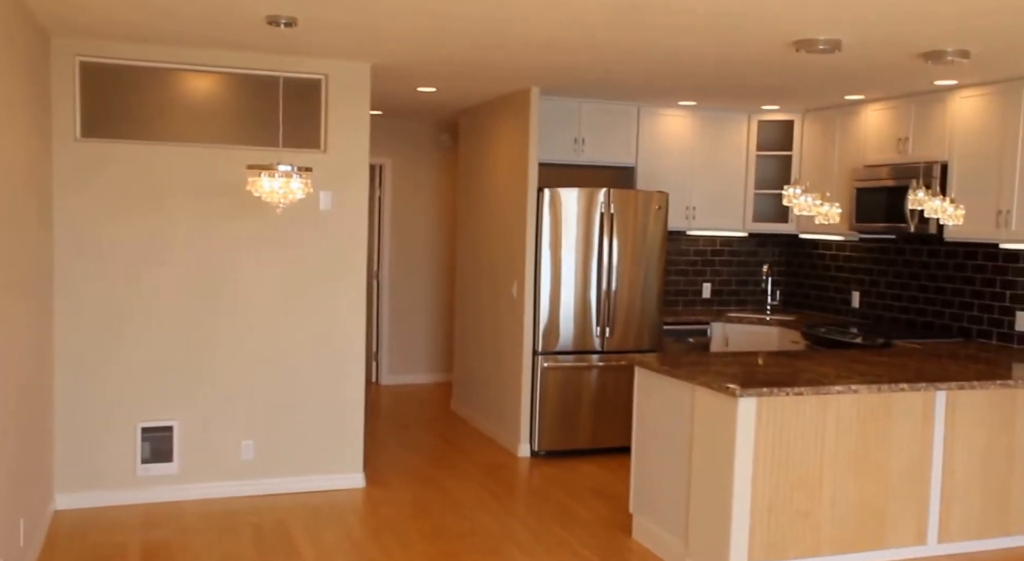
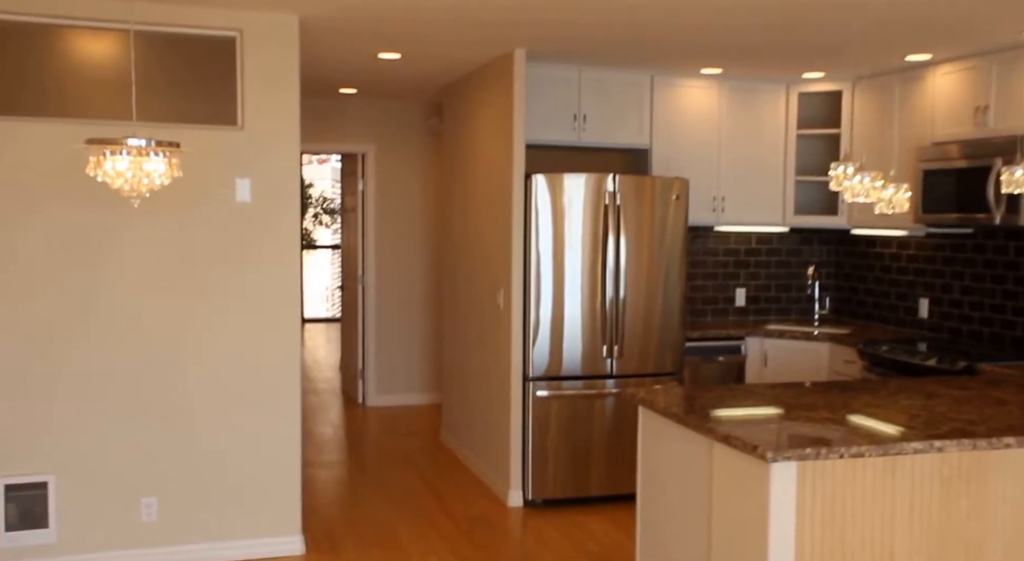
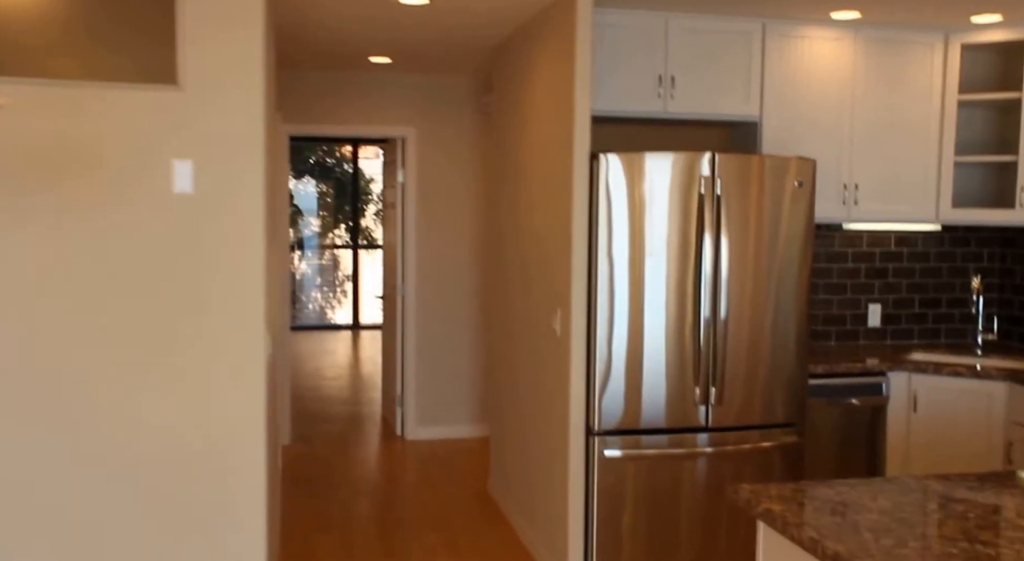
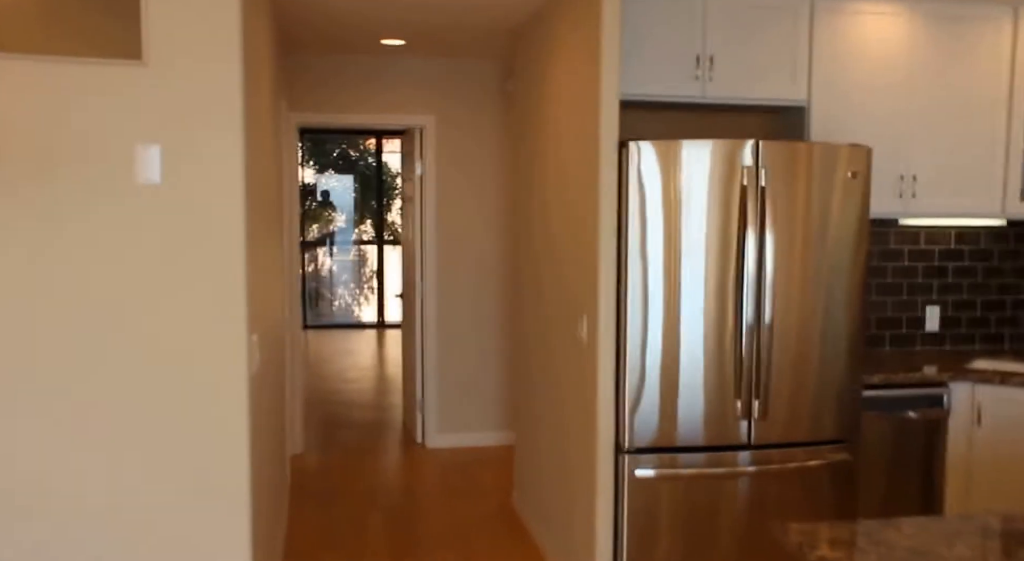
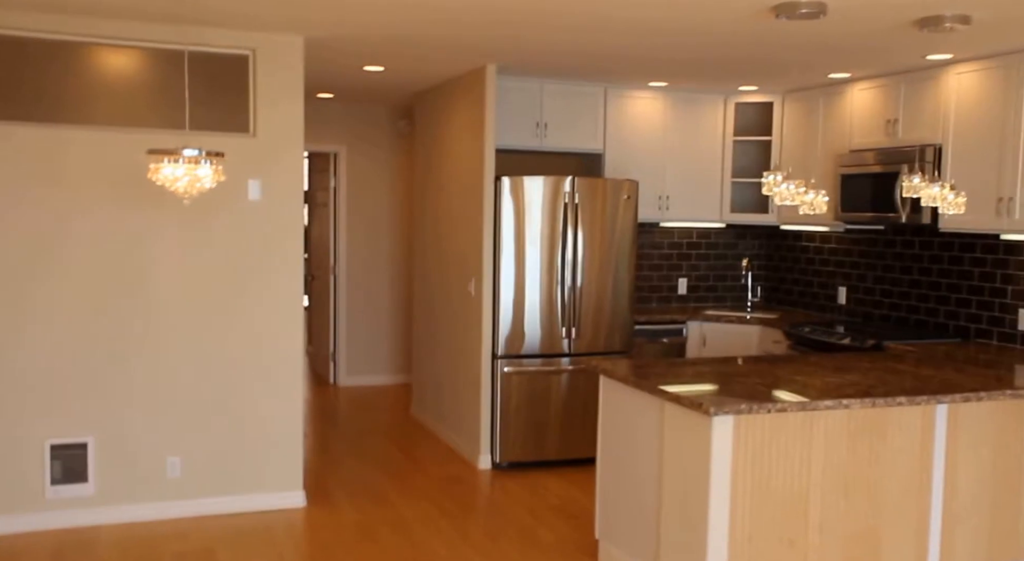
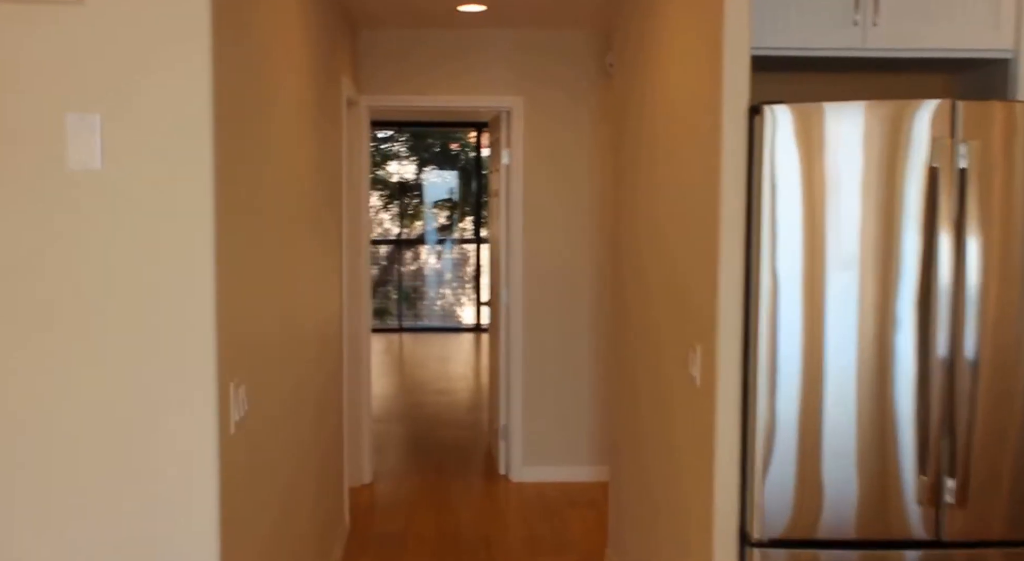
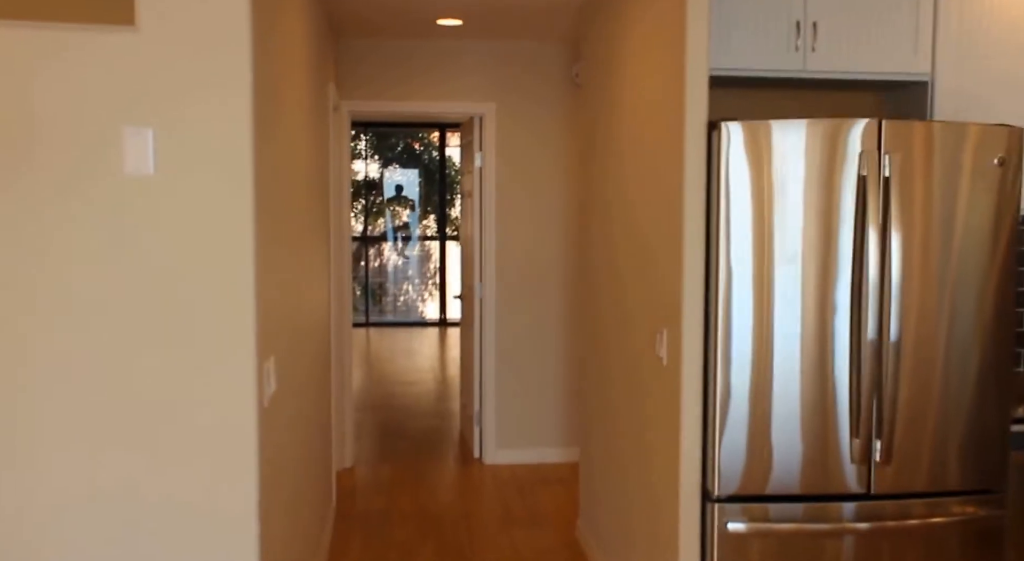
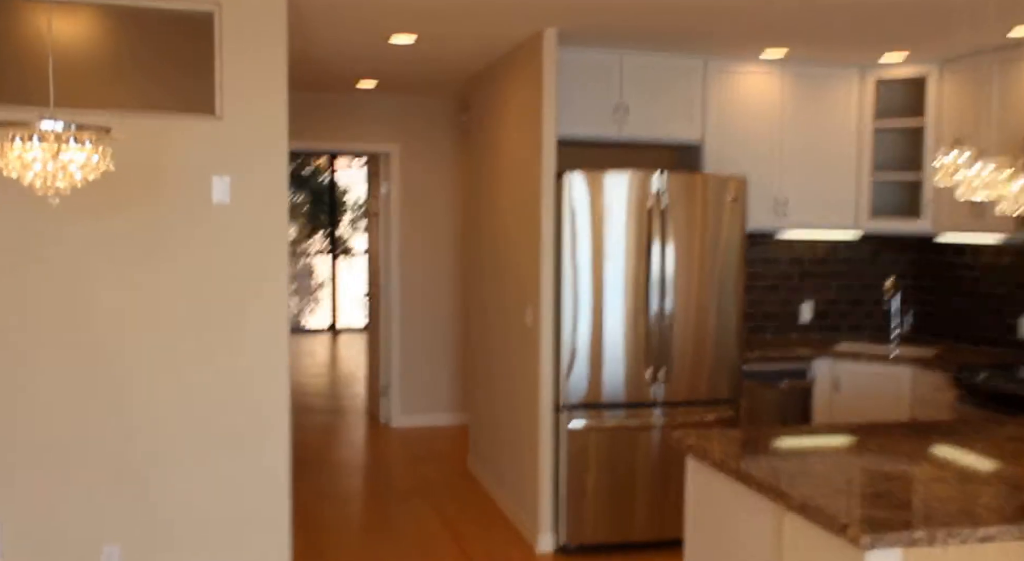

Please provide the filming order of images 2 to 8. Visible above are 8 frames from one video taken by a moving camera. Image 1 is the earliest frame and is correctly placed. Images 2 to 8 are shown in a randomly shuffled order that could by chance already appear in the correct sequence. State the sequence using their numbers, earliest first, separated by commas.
5, 2, 8, 3, 4, 7, 6
